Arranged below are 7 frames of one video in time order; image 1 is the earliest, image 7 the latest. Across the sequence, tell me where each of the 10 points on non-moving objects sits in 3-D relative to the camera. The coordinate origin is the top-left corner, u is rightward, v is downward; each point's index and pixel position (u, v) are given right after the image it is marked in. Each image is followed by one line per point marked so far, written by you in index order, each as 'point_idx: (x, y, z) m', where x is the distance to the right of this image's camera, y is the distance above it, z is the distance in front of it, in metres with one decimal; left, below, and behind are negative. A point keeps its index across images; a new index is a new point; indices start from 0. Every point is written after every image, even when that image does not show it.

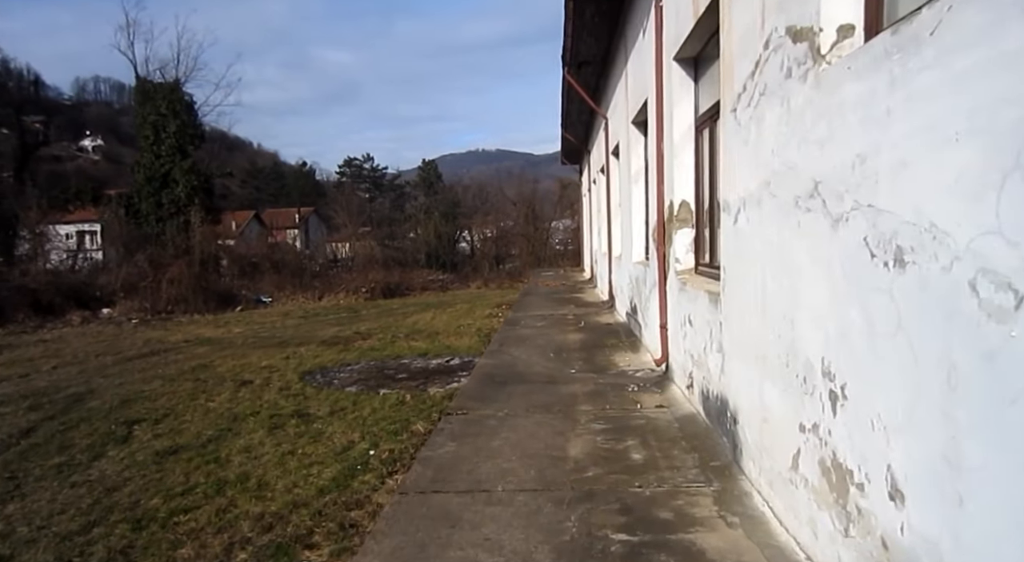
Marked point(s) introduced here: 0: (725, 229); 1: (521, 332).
0: (+0.9, +0.2, +2.9) m
1: (+0.1, -0.5, +7.3) m
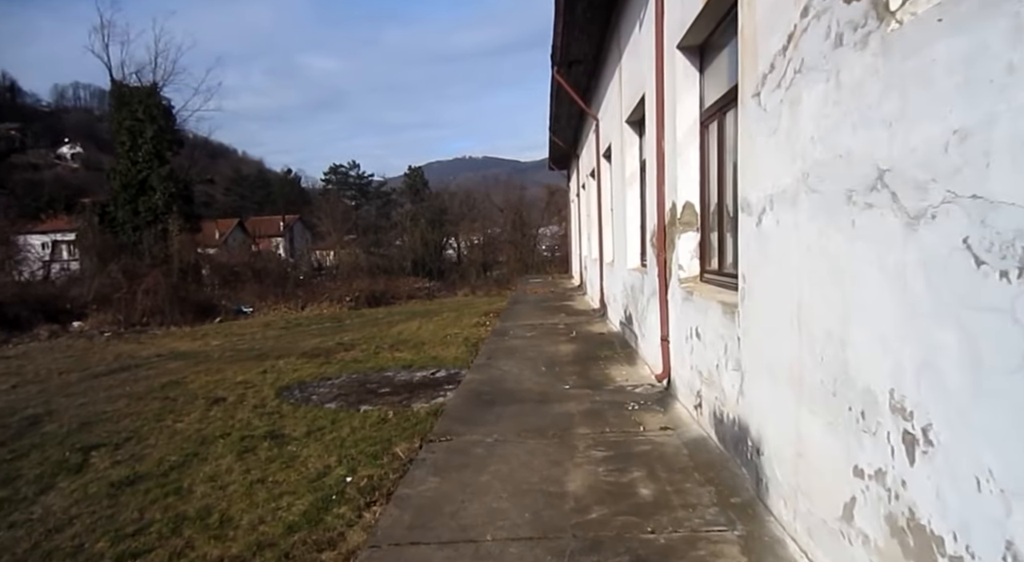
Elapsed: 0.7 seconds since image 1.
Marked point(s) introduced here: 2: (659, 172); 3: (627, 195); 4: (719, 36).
0: (+0.8, +0.2, +2.5) m
1: (0.0, -0.6, +6.9) m
2: (+0.9, +0.7, +4.2) m
3: (+1.0, +0.8, +6.2) m
4: (+1.0, +1.2, +3.5) m
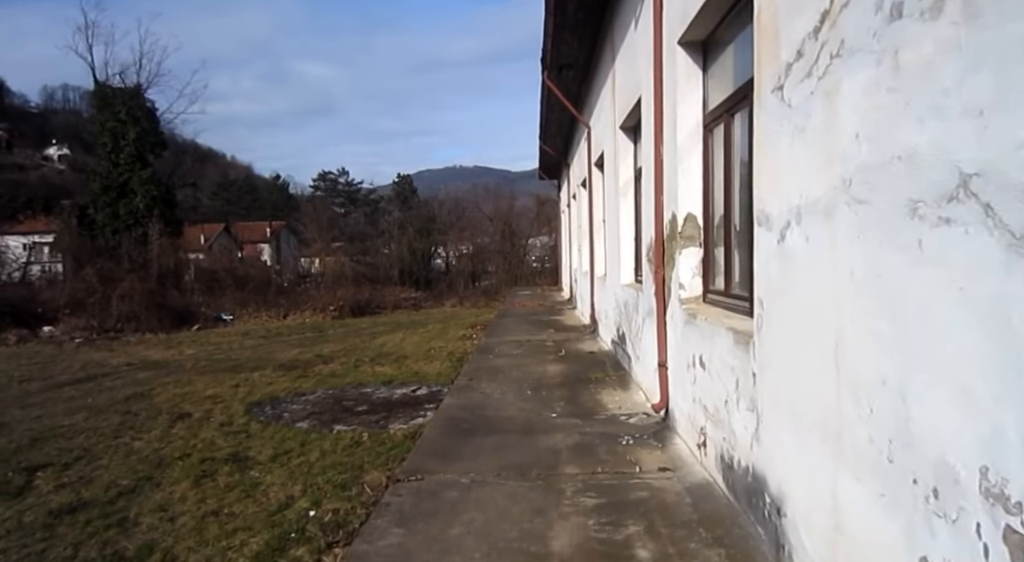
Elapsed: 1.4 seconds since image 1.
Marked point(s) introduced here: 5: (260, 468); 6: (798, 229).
0: (+0.8, +0.1, +2.1) m
1: (-0.2, -0.7, +6.5) m
2: (+0.8, +0.6, +3.8) m
3: (+0.9, +0.6, +5.9) m
4: (+1.0, +1.1, +3.1) m
5: (-1.9, -1.4, +5.4) m
6: (+0.7, +0.1, +1.8) m
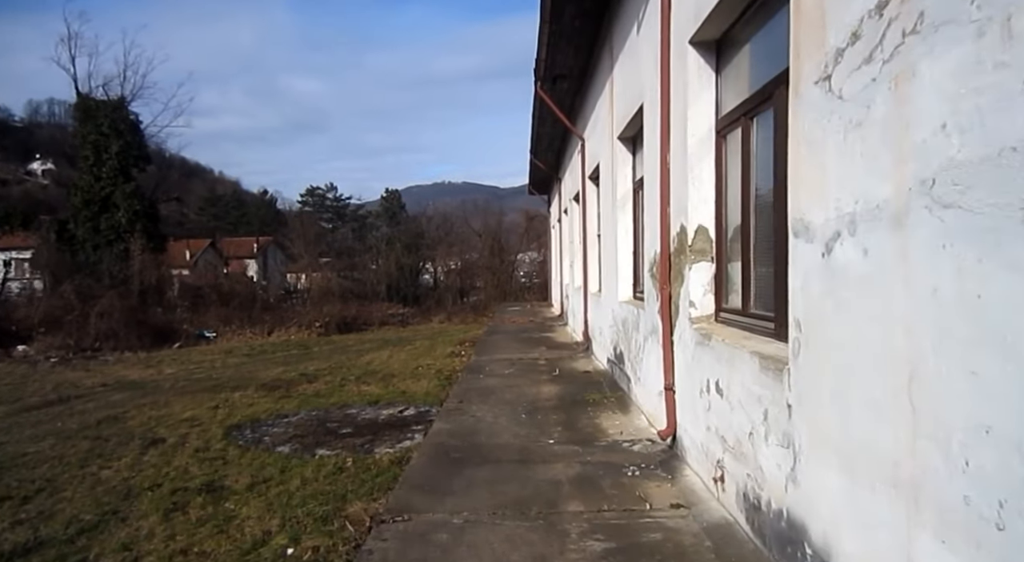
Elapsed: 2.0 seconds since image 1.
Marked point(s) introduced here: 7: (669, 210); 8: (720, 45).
0: (+0.8, 0.0, +1.9) m
1: (-0.2, -0.9, +6.2) m
2: (+0.8, +0.5, +3.6) m
3: (+0.9, +0.5, +5.6) m
4: (+0.9, +1.0, +2.9) m
5: (-2.0, -1.6, +5.0) m
6: (+0.8, +0.1, +1.5) m
7: (+0.8, +0.4, +3.5) m
8: (+0.9, +1.0, +3.0) m
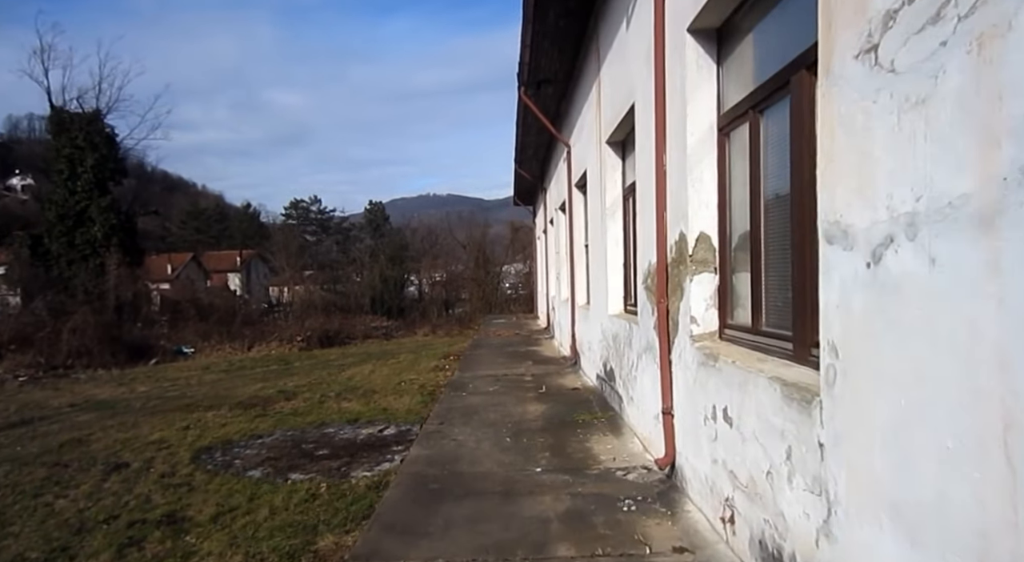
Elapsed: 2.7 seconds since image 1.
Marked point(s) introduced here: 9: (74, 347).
0: (+0.7, 0.0, +1.6) m
1: (-0.4, -1.0, +5.8) m
2: (+0.7, +0.4, +3.3) m
3: (+0.7, +0.4, +5.3) m
4: (+0.9, +1.0, +2.6) m
5: (-2.1, -1.7, +4.7) m
6: (+0.7, +0.1, +1.2) m
7: (+0.7, +0.3, +3.2) m
8: (+0.8, +1.0, +2.8) m
9: (-10.6, -1.6, +16.9) m
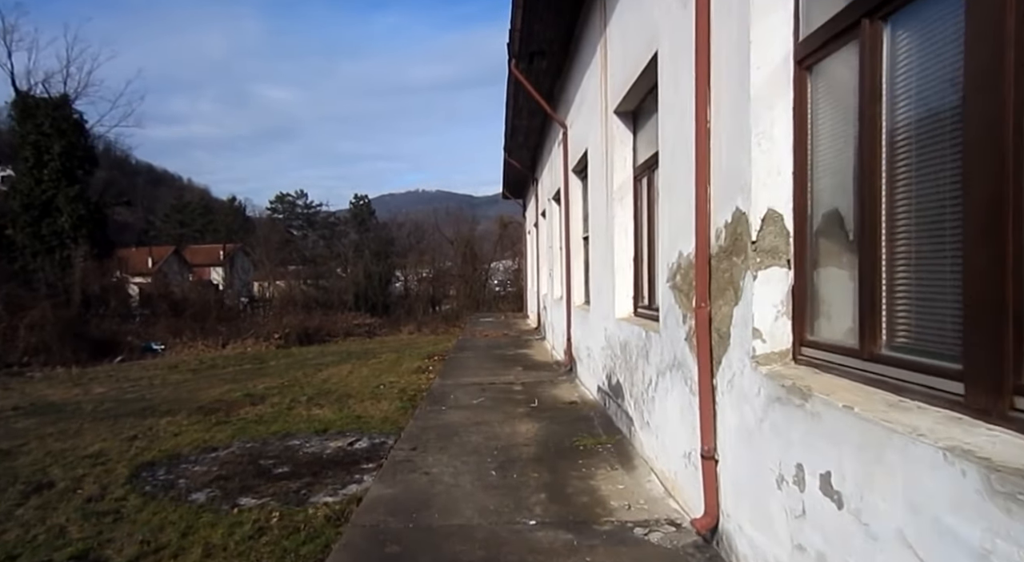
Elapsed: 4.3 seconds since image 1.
0: (+0.7, 0.0, +0.7) m
1: (-0.5, -1.0, +5.0) m
2: (+0.6, +0.4, +2.4) m
3: (+0.7, +0.4, +4.5) m
4: (+0.8, +1.0, +1.8) m
5: (-2.2, -1.6, +3.8) m
6: (+0.7, +0.1, +0.4) m
7: (+0.7, +0.3, +2.4) m
8: (+0.8, +1.0, +1.9) m
9: (-10.9, -1.4, +15.9) m
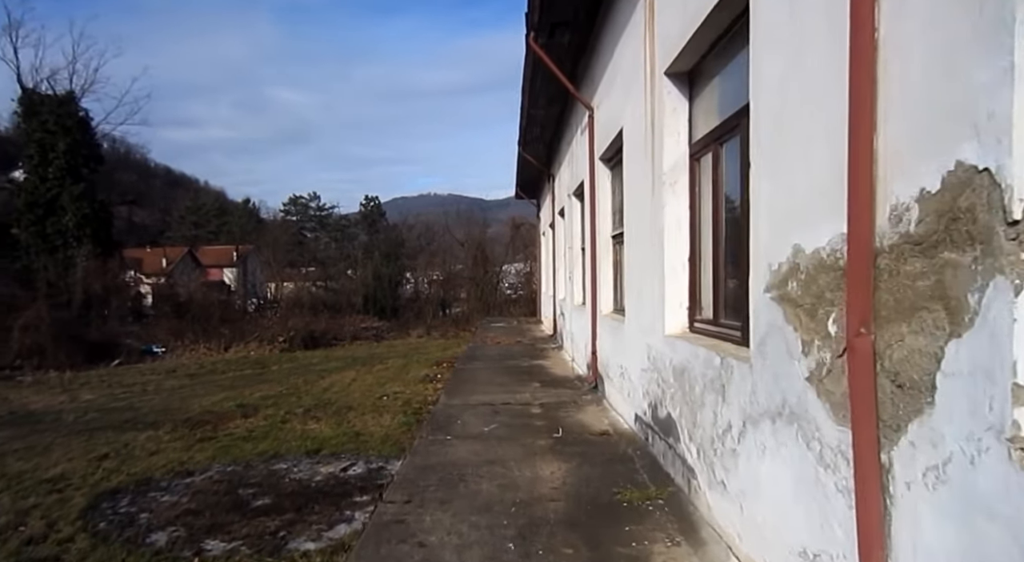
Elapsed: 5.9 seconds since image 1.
0: (+0.7, 0.0, -0.2) m
1: (-0.3, -1.0, +4.1) m
2: (+0.7, +0.4, +1.5) m
3: (+0.8, +0.4, +3.5) m
4: (+0.9, +1.0, +0.8) m
5: (-2.1, -1.6, +2.9) m
6: (+0.7, 0.0, -0.5) m
7: (+0.8, +0.3, +1.4) m
8: (+0.9, +1.0, +1.0) m
9: (-10.6, -1.4, +15.1) m
